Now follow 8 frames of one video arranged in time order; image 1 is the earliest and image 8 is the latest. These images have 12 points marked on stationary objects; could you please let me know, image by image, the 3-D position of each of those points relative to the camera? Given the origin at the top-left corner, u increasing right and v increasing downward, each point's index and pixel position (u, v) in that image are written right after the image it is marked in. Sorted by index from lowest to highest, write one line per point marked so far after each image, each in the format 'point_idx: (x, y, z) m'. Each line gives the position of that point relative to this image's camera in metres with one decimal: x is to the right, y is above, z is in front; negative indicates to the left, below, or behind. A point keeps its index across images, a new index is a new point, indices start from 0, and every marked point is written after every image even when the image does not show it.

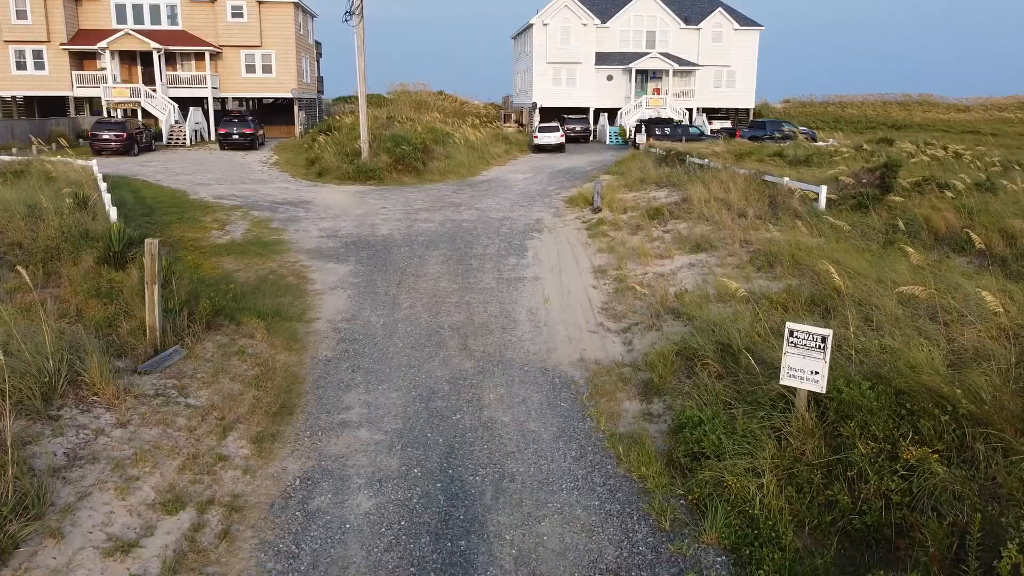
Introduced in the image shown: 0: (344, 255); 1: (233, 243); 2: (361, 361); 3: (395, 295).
0: (-3.1, +0.6, +13.5) m
1: (-5.5, +0.9, +14.4) m
2: (-1.6, -0.8, +8.0) m
3: (-1.7, -0.1, +10.7) m
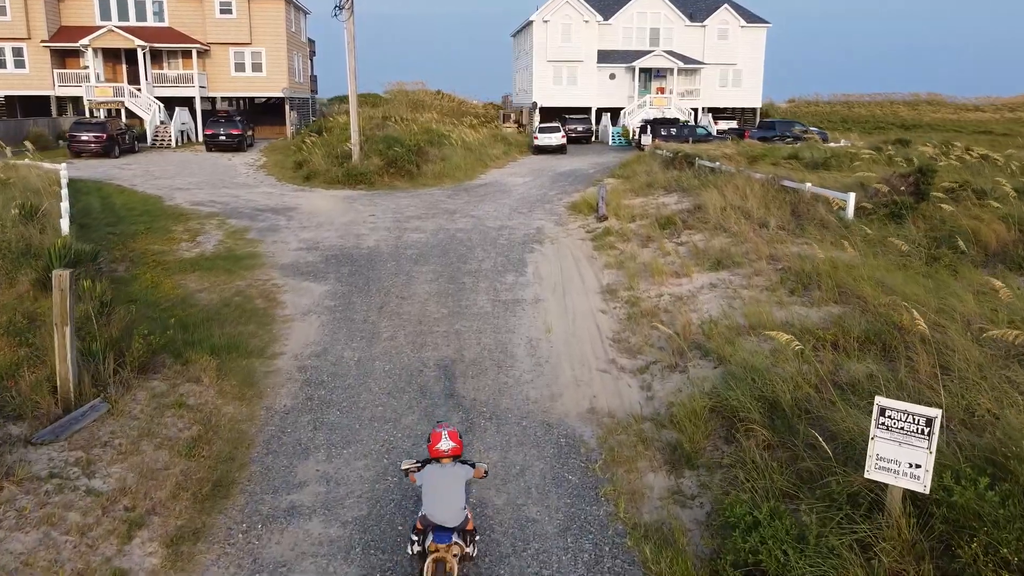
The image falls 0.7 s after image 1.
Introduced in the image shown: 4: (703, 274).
0: (-3.2, +0.3, +12.2) m
1: (-5.5, +0.6, +13.1) m
2: (-1.7, -1.1, +6.6) m
3: (-1.7, -0.4, +9.3) m
4: (+2.9, +0.2, +10.9) m
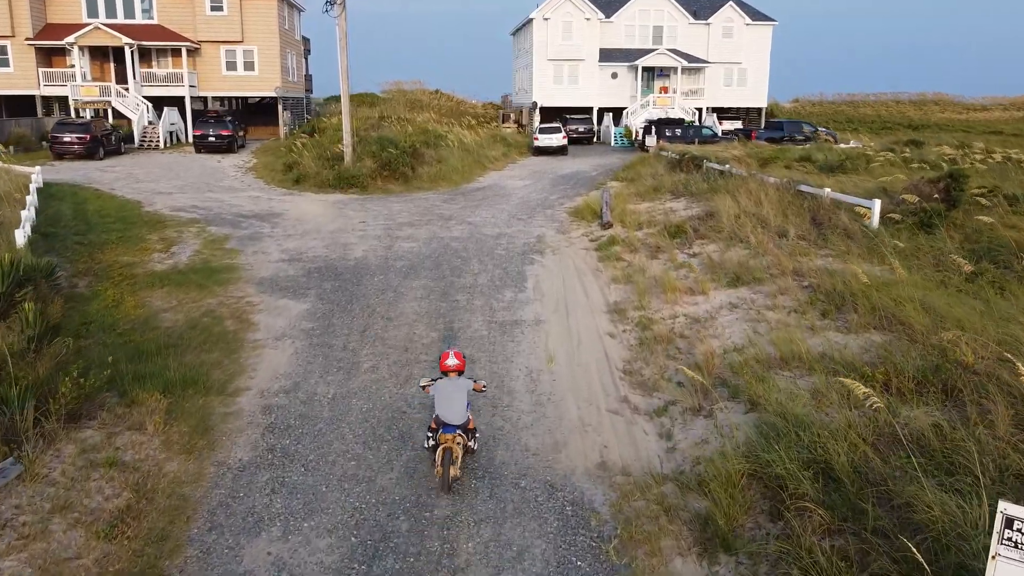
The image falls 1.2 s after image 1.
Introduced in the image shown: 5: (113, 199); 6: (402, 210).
0: (-3.2, 0.0, +11.1) m
1: (-5.5, +0.3, +12.0) m
2: (-1.7, -1.4, +5.6) m
3: (-1.8, -0.7, +8.3) m
4: (+2.8, -0.1, +9.9) m
5: (-9.9, +2.2, +18.2) m
6: (-2.7, +2.0, +18.4) m
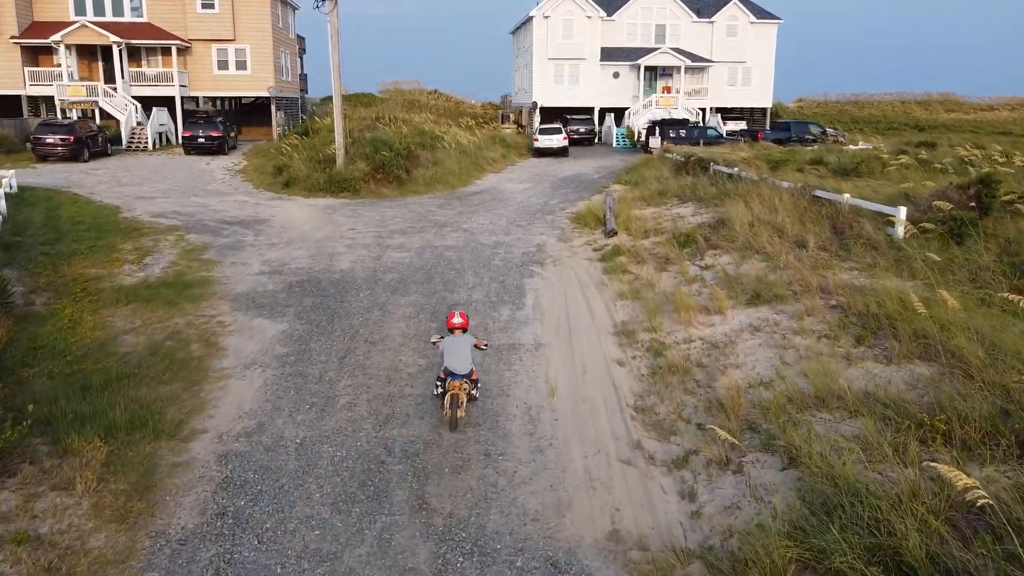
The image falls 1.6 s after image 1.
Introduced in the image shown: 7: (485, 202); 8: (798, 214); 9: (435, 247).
0: (-3.2, -0.2, +10.2) m
1: (-5.6, +0.1, +11.1) m
2: (-1.7, -1.6, +4.7) m
3: (-1.8, -0.9, +7.3) m
4: (+2.8, -0.3, +9.0) m
5: (-9.9, +2.0, +17.3) m
6: (-2.8, +1.7, +17.4) m
7: (-0.7, +2.3, +19.7) m
8: (+5.3, +1.4, +13.6) m
9: (-1.5, +0.8, +14.0) m
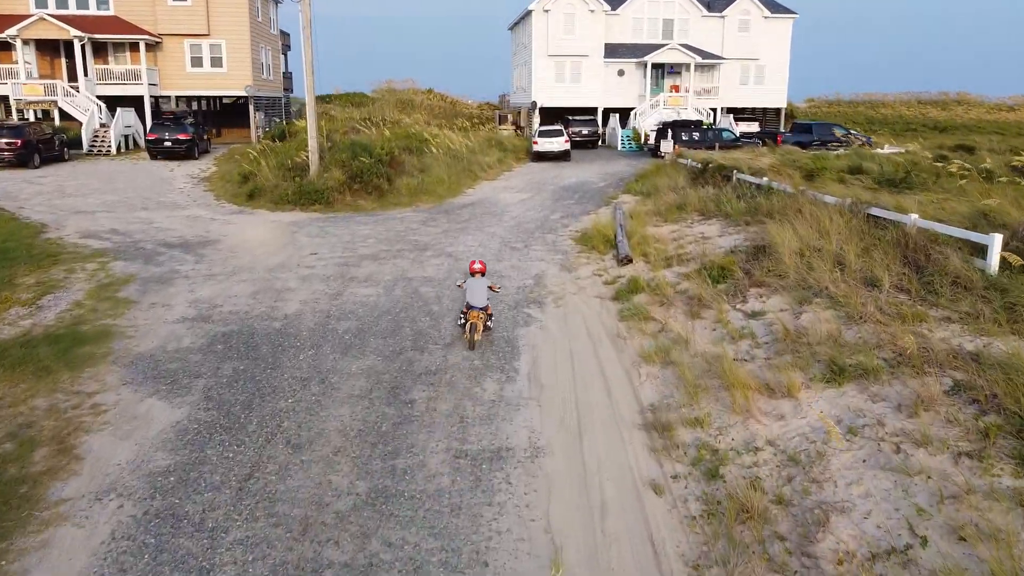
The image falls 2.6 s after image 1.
0: (-3.3, -0.8, +7.7) m
1: (-5.7, -0.6, +8.6) m
2: (-1.9, -2.3, +2.1) m
3: (-1.9, -1.6, +4.8) m
4: (+2.7, -0.9, +6.4) m
5: (-10.0, +1.3, +14.7) m
6: (-2.9, +1.1, +14.9) m
7: (-0.8, +1.7, +17.1) m
8: (+5.2, +0.7, +11.0) m
9: (-1.6, +0.1, +11.4) m
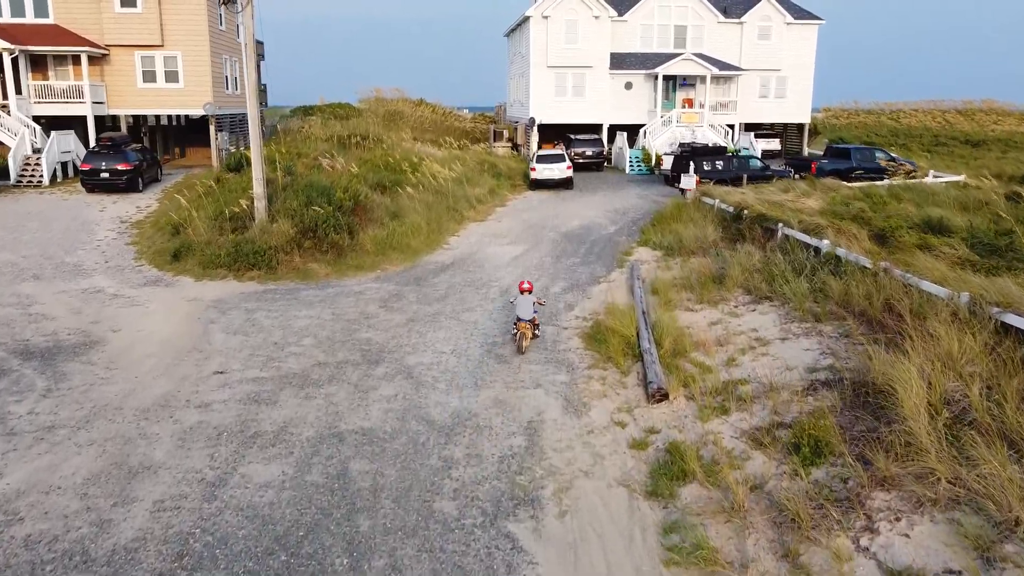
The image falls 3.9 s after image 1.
0: (-3.5, -2.5, +3.9) m
1: (-5.9, -2.3, +4.8) m
2: (-2.1, -4.0, -1.6) m
3: (-2.1, -3.3, +1.0) m
4: (+2.5, -2.6, +2.7) m
5: (-10.2, -0.4, +11.0) m
6: (-3.1, -0.6, +11.1) m
7: (-1.0, 0.0, +13.4) m
8: (+5.0, -1.0, +7.2) m
9: (-1.8, -1.6, +7.7) m
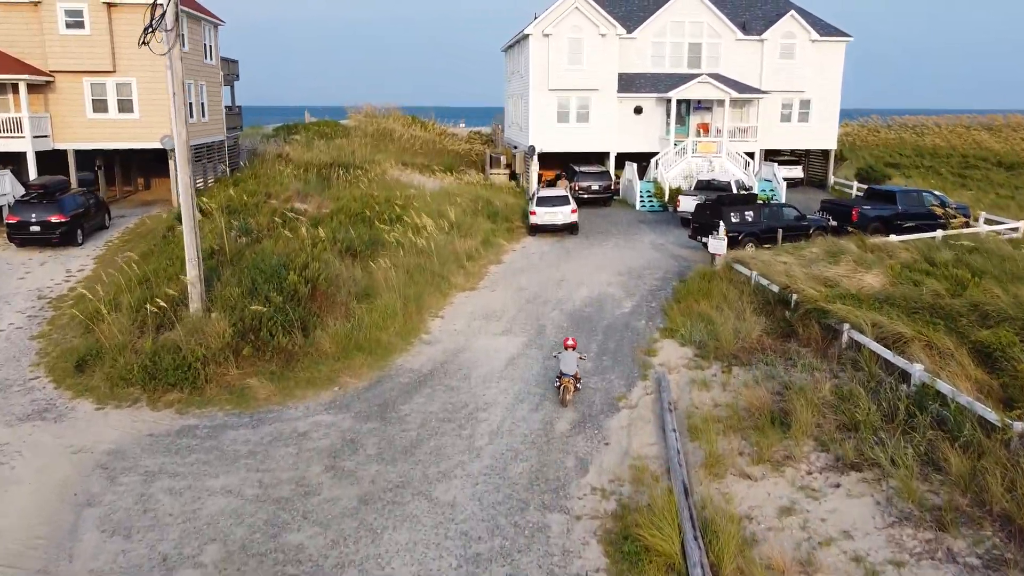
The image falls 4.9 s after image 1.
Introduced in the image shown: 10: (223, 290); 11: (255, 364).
0: (-3.6, -4.5, +0.7) m
1: (-6.0, -4.2, +1.6) m
2: (-2.1, -5.9, -4.8) m
3: (-2.2, -5.2, -2.2) m
4: (+2.4, -4.6, -0.5) m
5: (-10.3, -2.3, +7.8) m
6: (-3.2, -2.6, +7.9) m
7: (-1.1, -2.0, +10.2) m
8: (+4.9, -2.9, +4.0) m
9: (-1.9, -3.5, +4.5) m
10: (-5.3, 0.0, +13.4) m
11: (-4.2, -1.2, +12.0) m
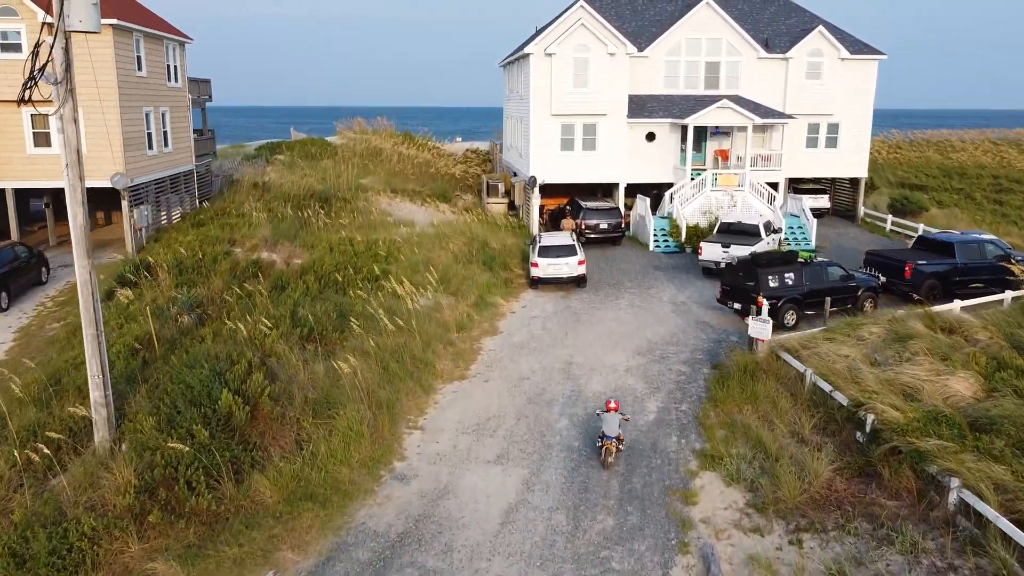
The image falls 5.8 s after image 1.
0: (-3.7, -6.2, -2.3) m
1: (-6.0, -6.0, -1.4) m
2: (-2.2, -7.7, -7.8) m
3: (-2.2, -7.0, -5.2) m
4: (+2.4, -6.3, -3.5) m
5: (-10.4, -4.1, +4.7) m
6: (-3.2, -4.3, +4.9) m
7: (-1.2, -3.7, +7.2) m
8: (+4.8, -4.7, +1.0) m
9: (-1.9, -5.3, +1.5) m
10: (-5.3, -1.8, +10.4) m
11: (-4.2, -3.0, +8.9) m
